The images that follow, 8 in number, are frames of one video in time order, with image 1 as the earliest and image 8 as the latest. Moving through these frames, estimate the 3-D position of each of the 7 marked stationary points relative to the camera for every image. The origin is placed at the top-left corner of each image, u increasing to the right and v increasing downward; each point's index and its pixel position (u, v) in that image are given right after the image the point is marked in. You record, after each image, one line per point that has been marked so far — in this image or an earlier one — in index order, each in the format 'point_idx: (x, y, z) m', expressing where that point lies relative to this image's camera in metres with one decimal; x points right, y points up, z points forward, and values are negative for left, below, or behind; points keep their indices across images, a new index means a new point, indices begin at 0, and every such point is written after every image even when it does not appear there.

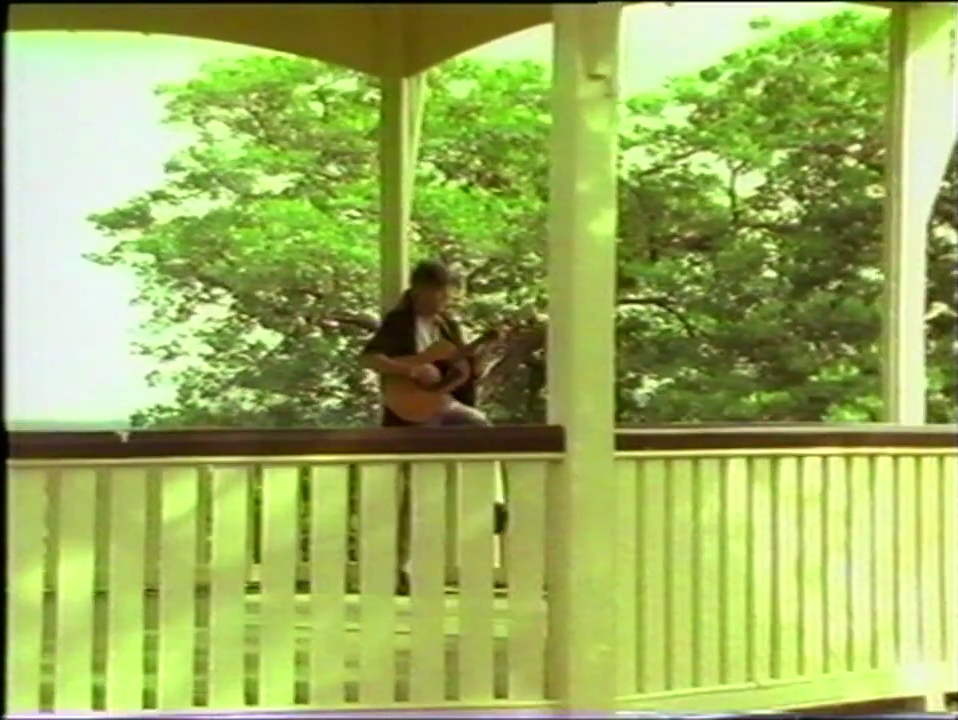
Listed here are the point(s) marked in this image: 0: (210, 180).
0: (-2.0, +1.4, +13.2) m
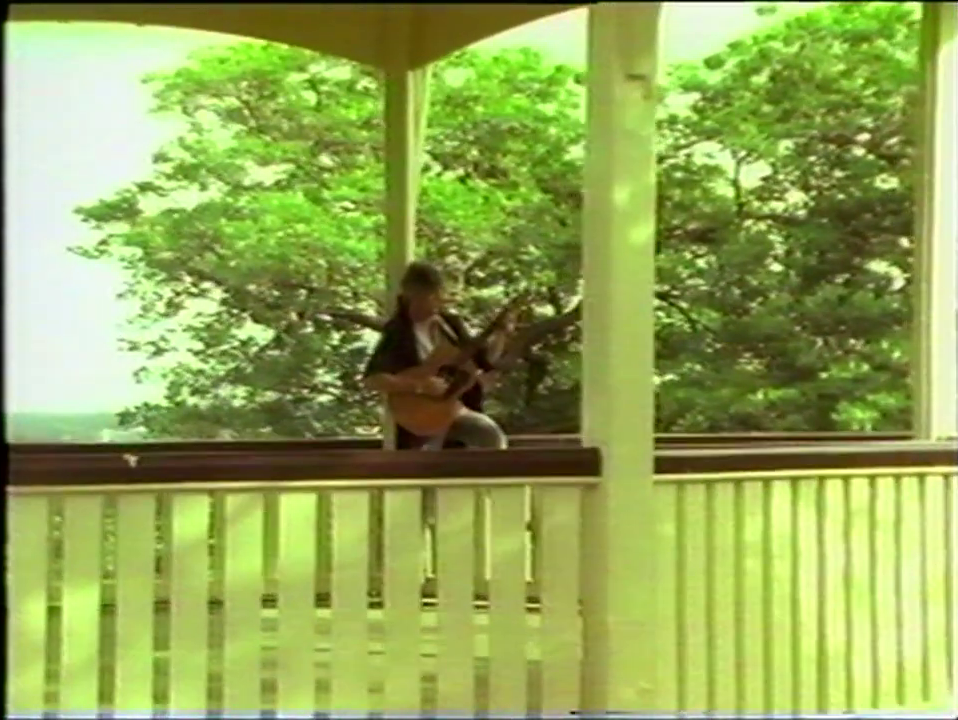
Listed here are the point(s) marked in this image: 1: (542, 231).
0: (-2.0, +1.4, +12.8) m
1: (+0.5, +1.0, +13.1) m
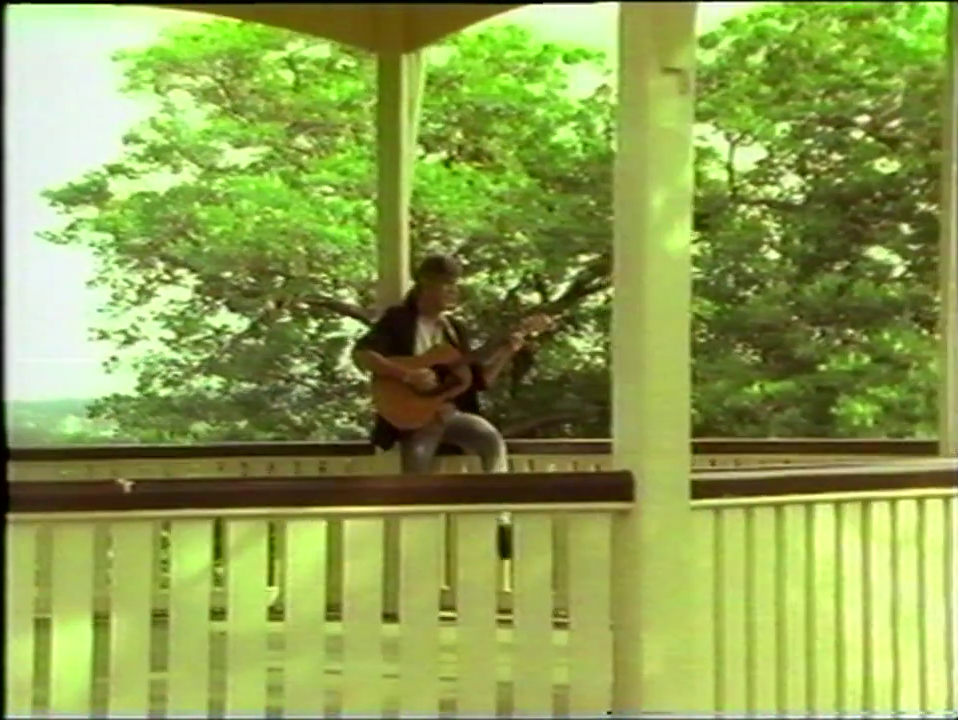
0: (-2.1, +1.4, +12.3) m
1: (+0.4, +1.0, +12.6) m
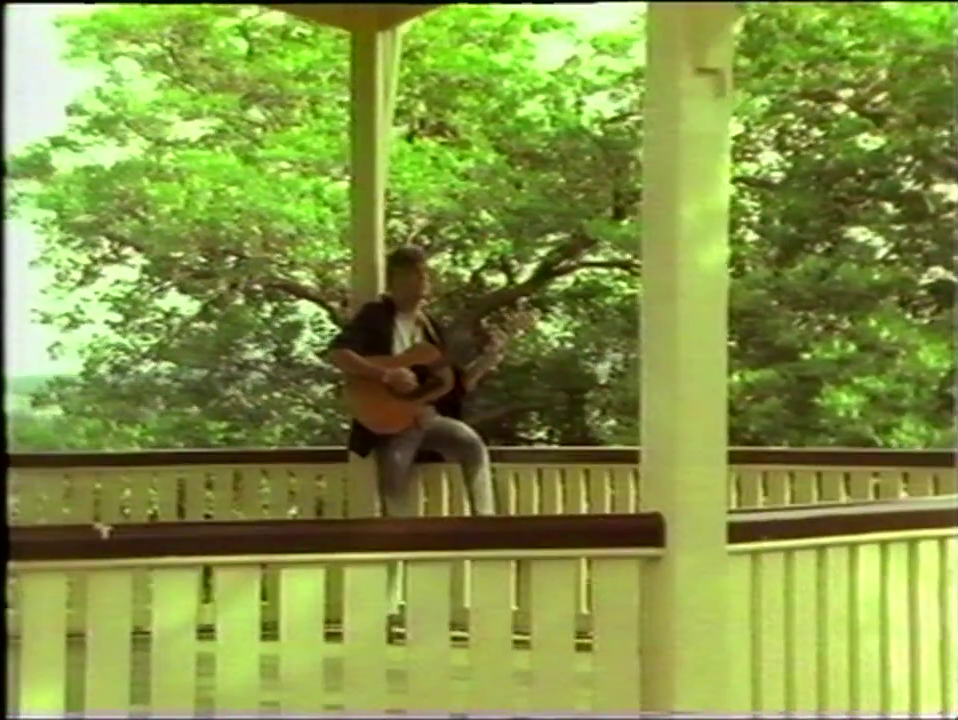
0: (-2.4, +1.5, +11.6) m
1: (+0.1, +1.1, +12.0) m
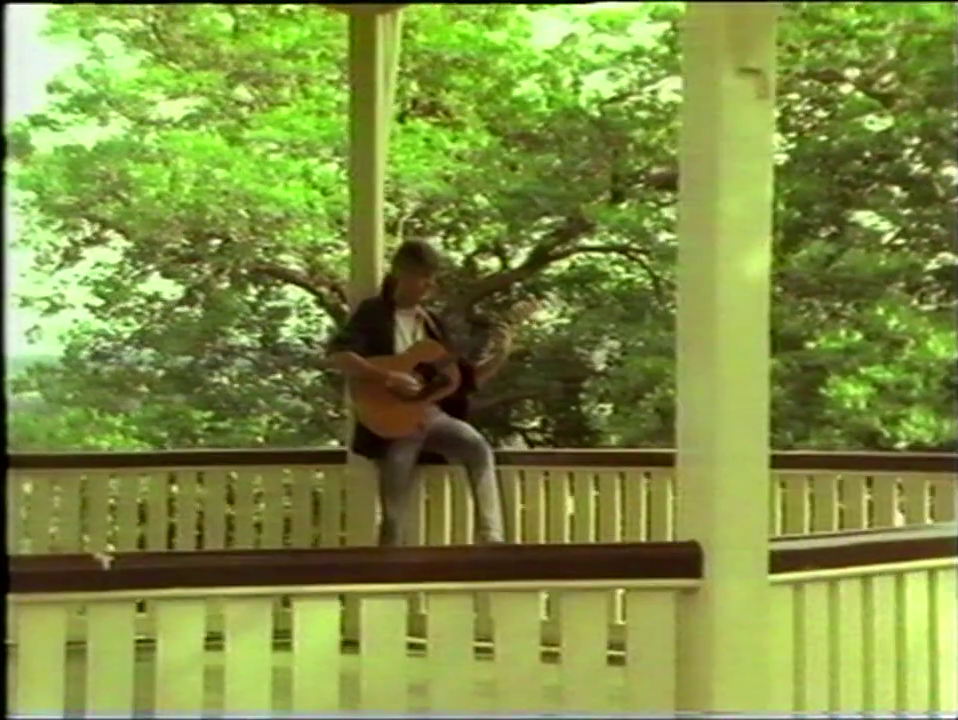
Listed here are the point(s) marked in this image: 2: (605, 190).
0: (-2.4, +1.6, +11.2) m
1: (+0.1, +1.2, +11.6) m
2: (+0.8, +1.1, +11.5) m
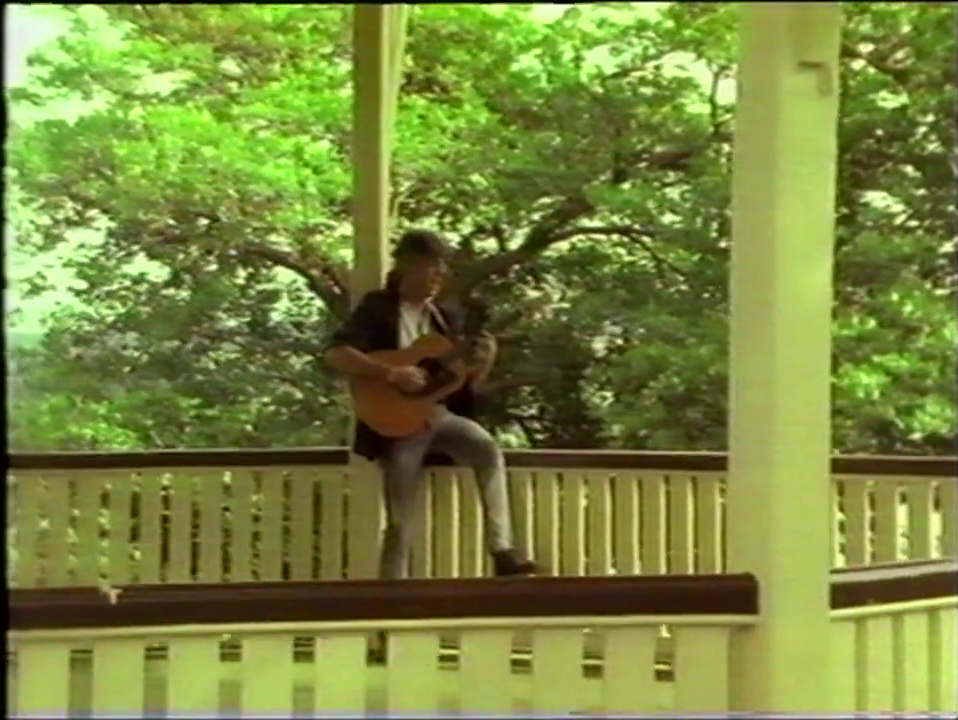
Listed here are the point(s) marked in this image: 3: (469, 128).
0: (-2.4, +1.7, +10.8) m
1: (+0.1, +1.3, +11.2) m
2: (+0.8, +1.2, +11.1) m
3: (-0.1, +1.5, +11.2) m
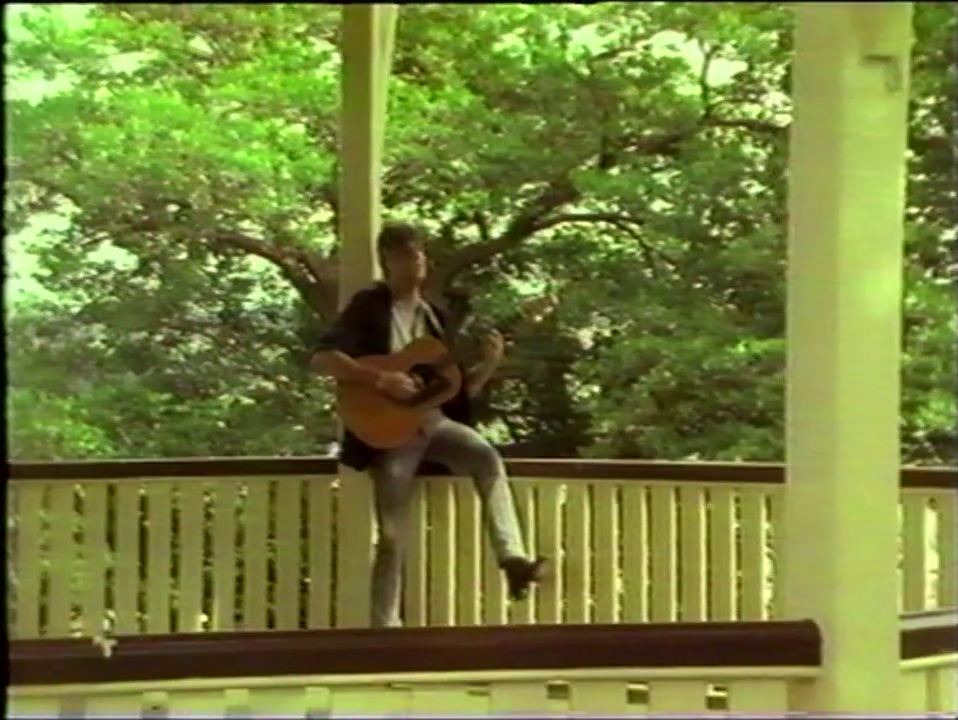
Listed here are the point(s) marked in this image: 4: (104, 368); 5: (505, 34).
0: (-2.5, +1.8, +10.3) m
1: (-0.1, +1.3, +10.7) m
2: (+0.7, +1.2, +10.7) m
3: (-0.2, +1.5, +10.7) m
4: (-2.2, 0.0, +10.5) m
5: (+0.2, +2.0, +10.7) m
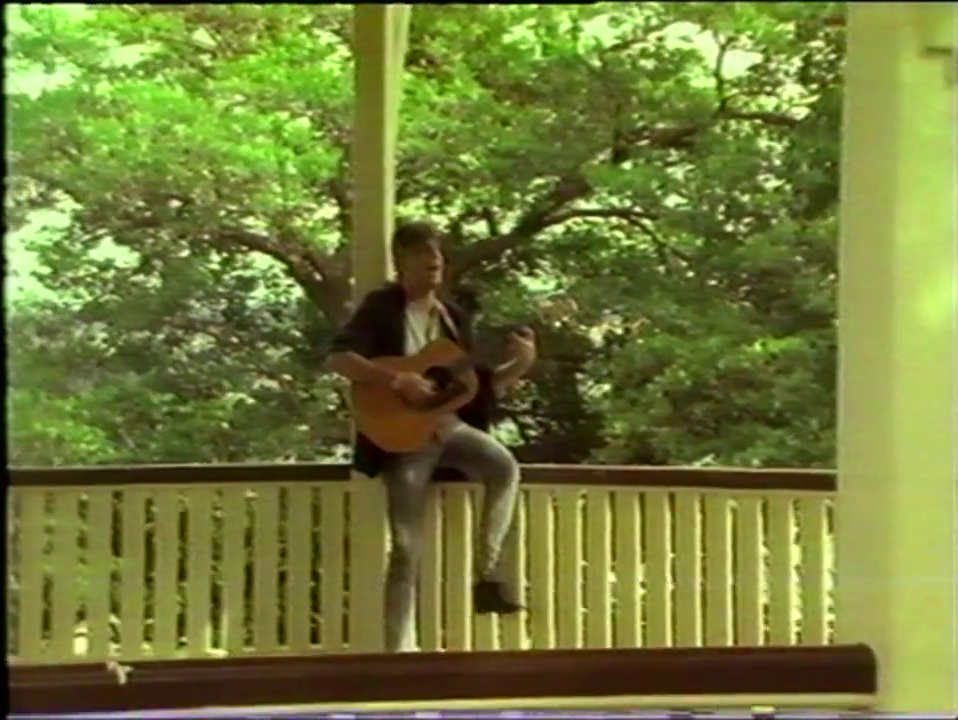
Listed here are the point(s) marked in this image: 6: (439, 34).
0: (-2.5, +1.8, +10.0) m
1: (0.0, +1.4, +10.5) m
2: (+0.8, +1.3, +10.4) m
3: (-0.1, +1.5, +10.5) m
4: (-2.2, 0.0, +10.3) m
5: (+0.2, +2.0, +10.5) m
6: (-0.2, +1.9, +10.5) m
